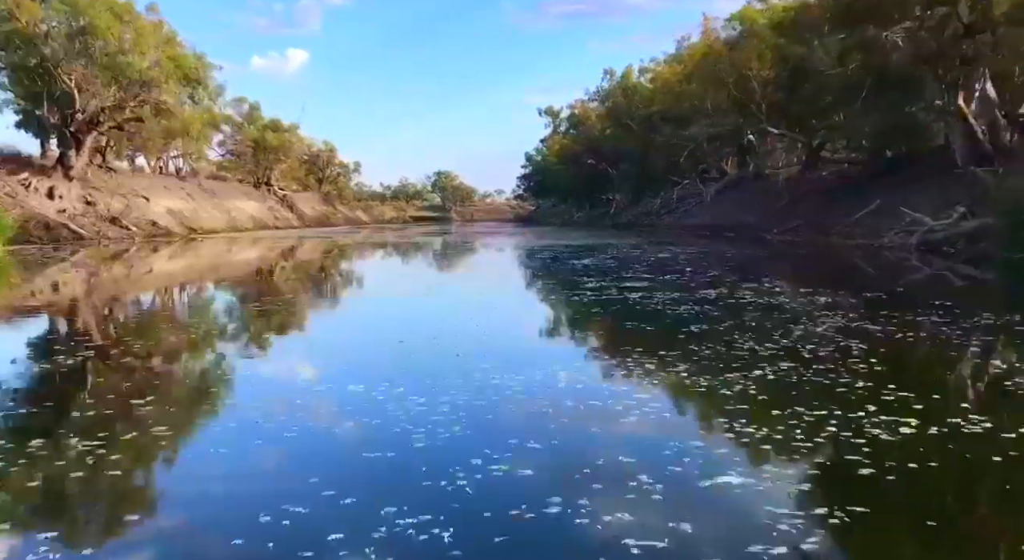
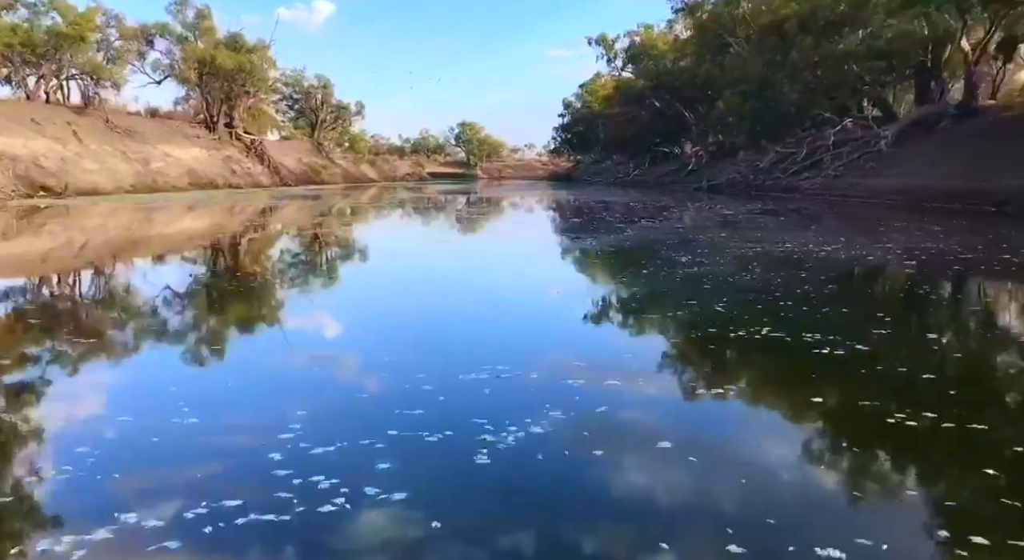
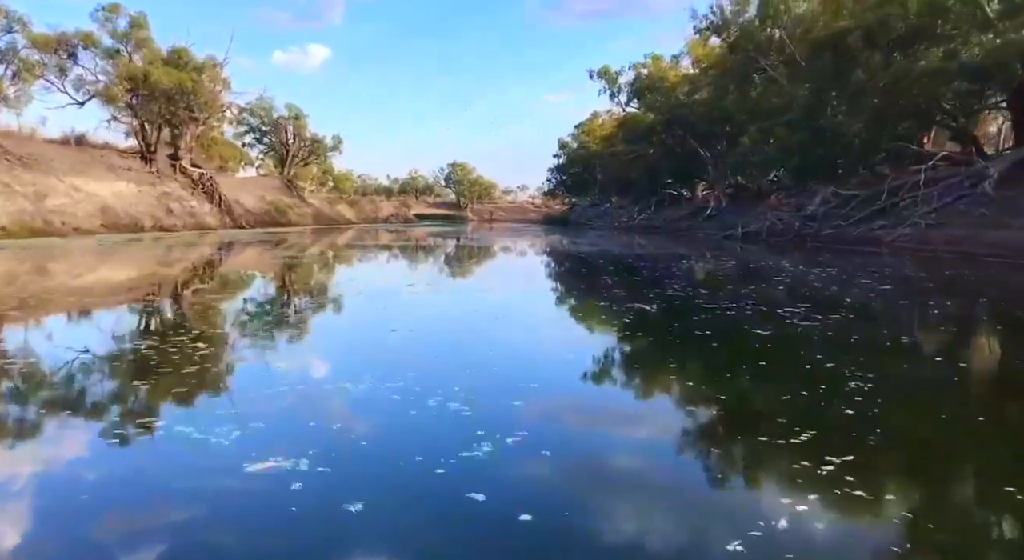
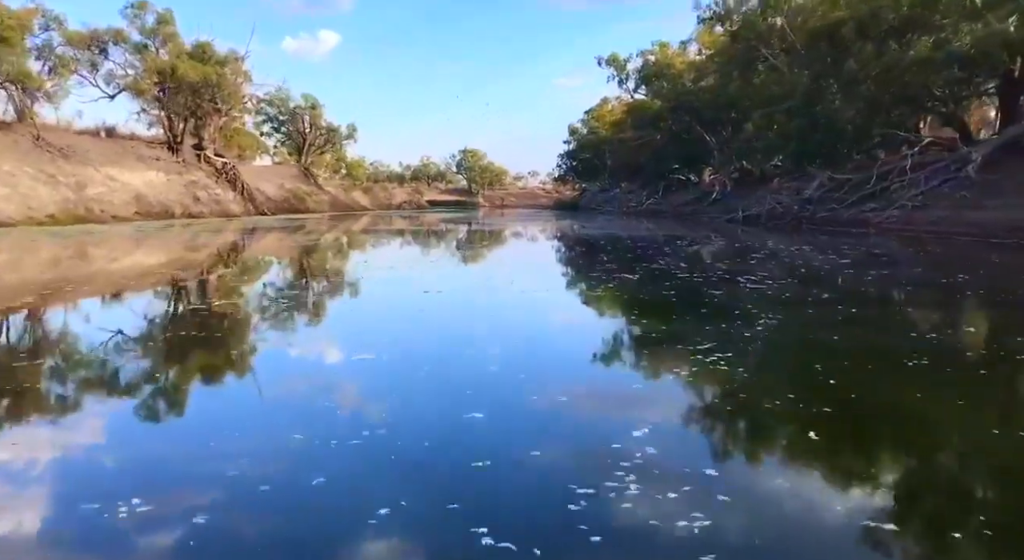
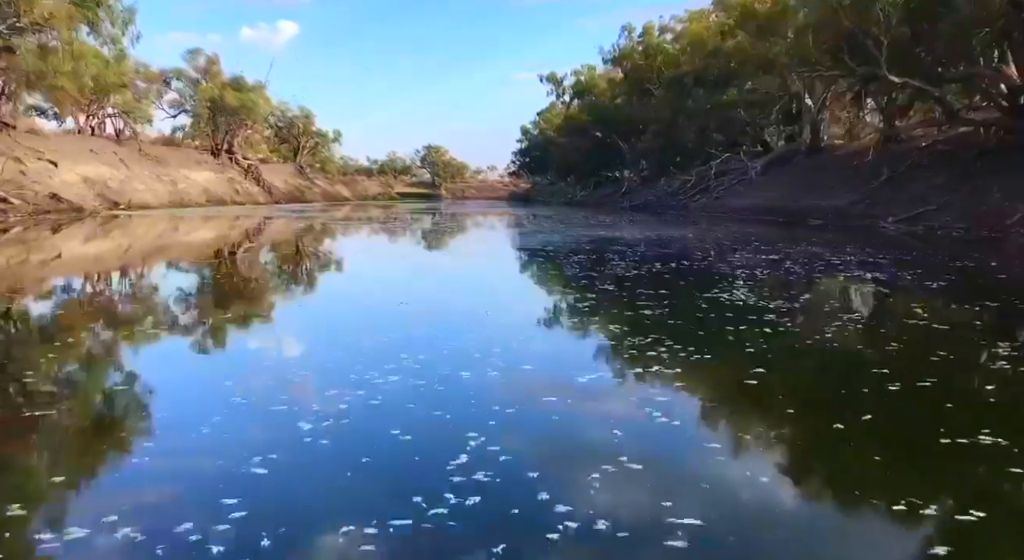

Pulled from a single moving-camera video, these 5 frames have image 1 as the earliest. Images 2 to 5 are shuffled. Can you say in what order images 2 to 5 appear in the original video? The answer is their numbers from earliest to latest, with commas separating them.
5, 2, 4, 3
